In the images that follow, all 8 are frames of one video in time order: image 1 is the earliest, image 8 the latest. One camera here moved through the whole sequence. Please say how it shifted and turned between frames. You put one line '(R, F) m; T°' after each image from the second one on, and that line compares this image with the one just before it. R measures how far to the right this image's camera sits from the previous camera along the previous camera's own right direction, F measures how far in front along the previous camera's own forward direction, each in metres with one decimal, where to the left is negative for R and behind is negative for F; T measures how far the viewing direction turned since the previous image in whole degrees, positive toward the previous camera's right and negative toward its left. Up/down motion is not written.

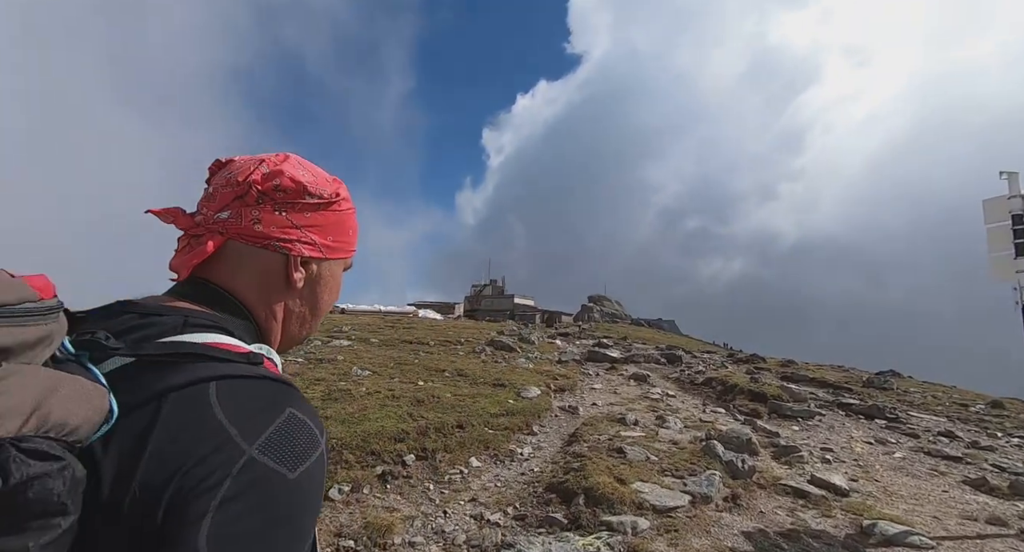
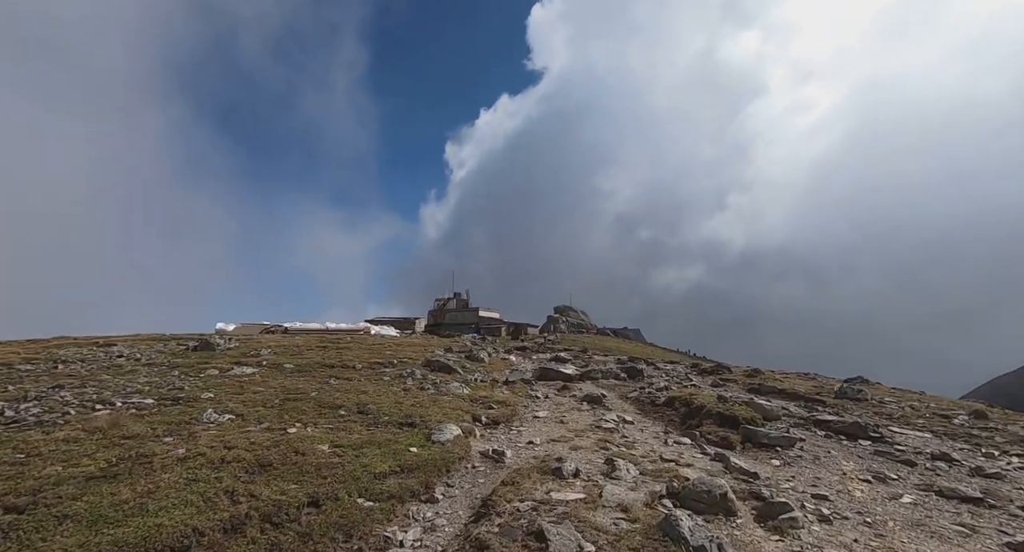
(+1.6, +3.8) m; +4°
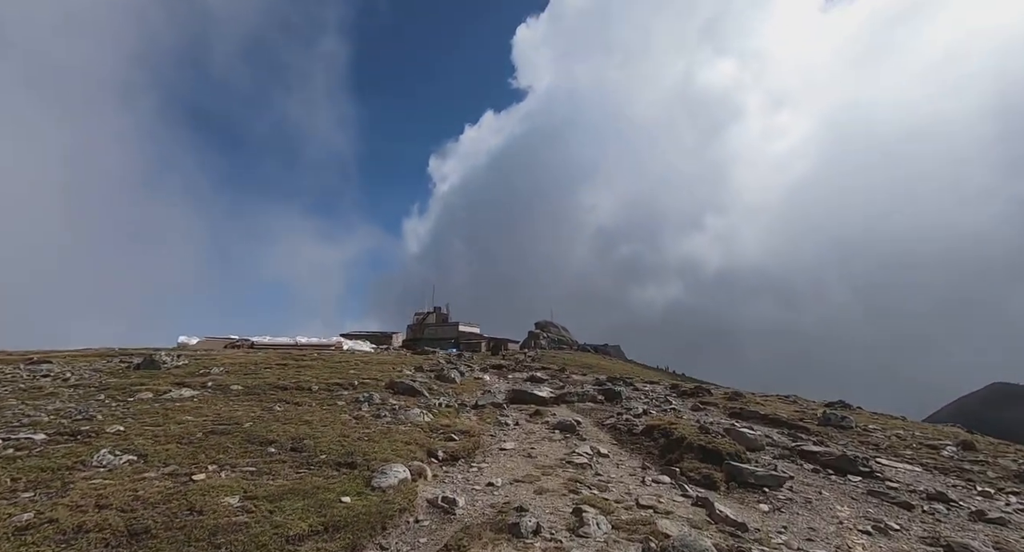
(+0.6, +1.7) m; +2°
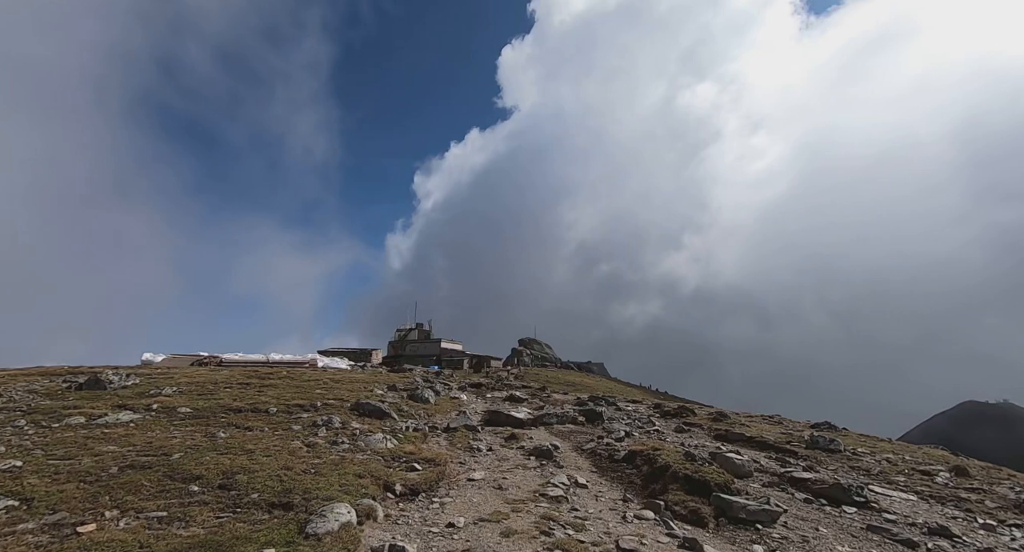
(+0.4, +1.4) m; +2°
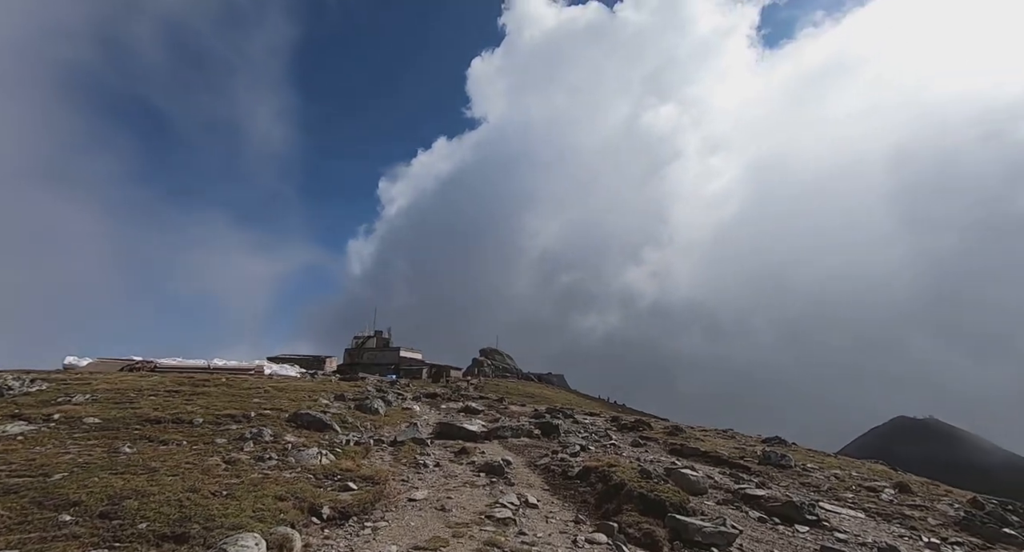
(+0.4, +1.1) m; +4°
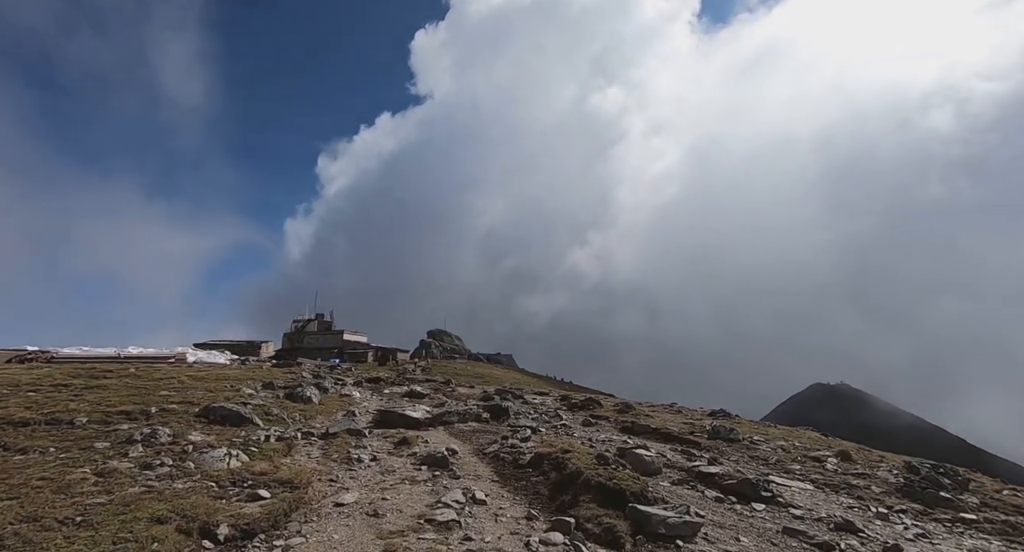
(+0.2, +2.1) m; +6°
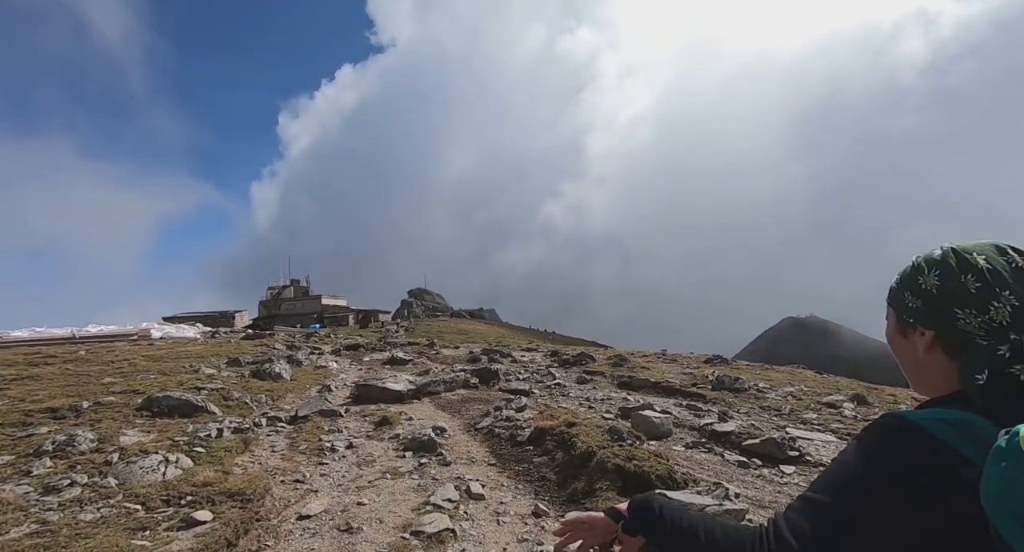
(-0.3, +2.9) m; +2°
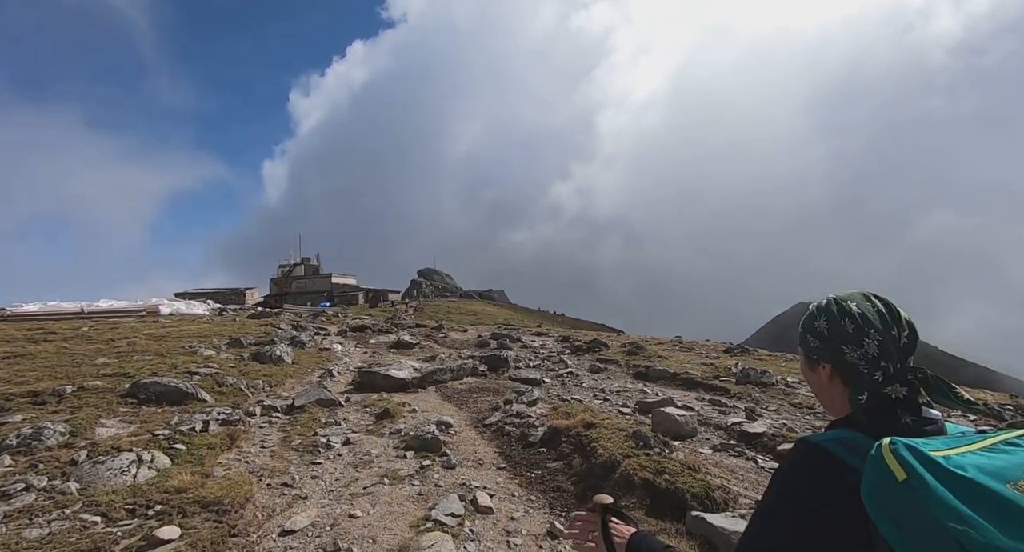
(-0.1, +1.6) m; -1°
